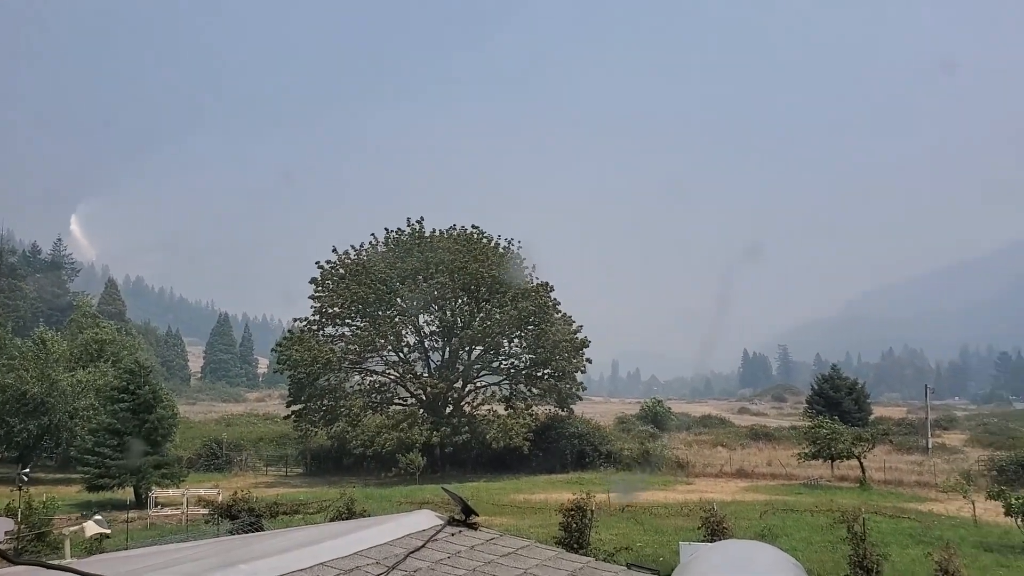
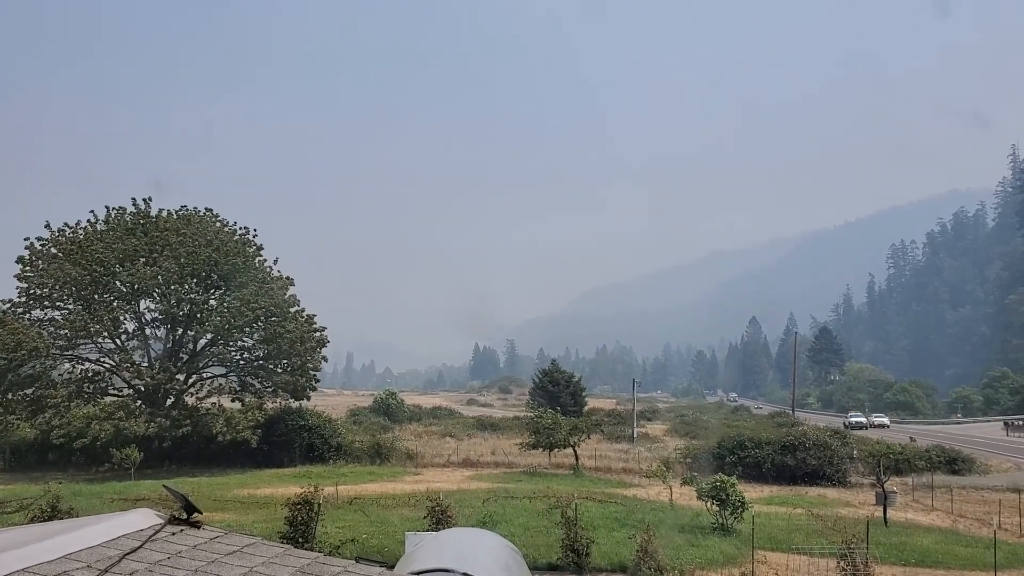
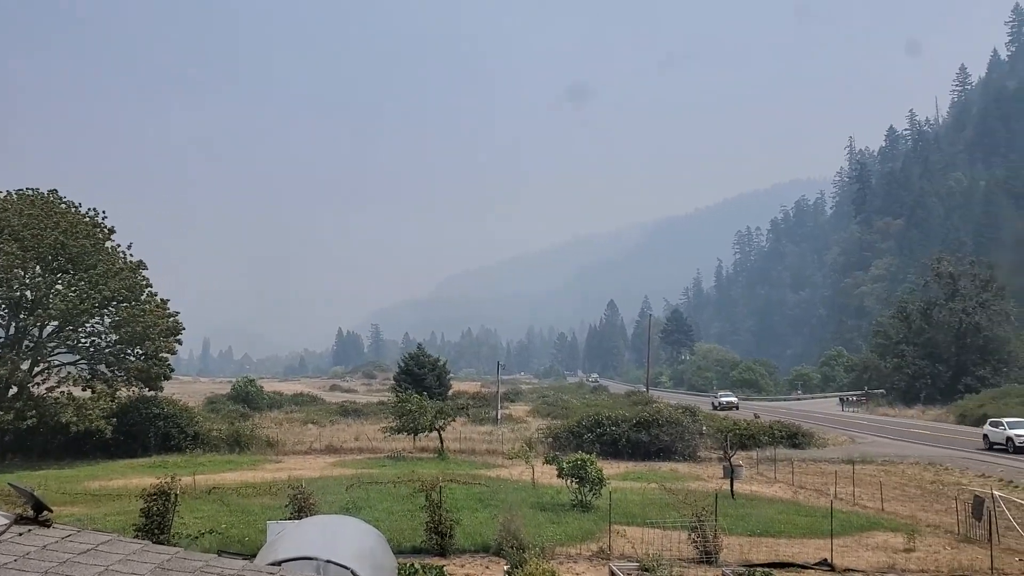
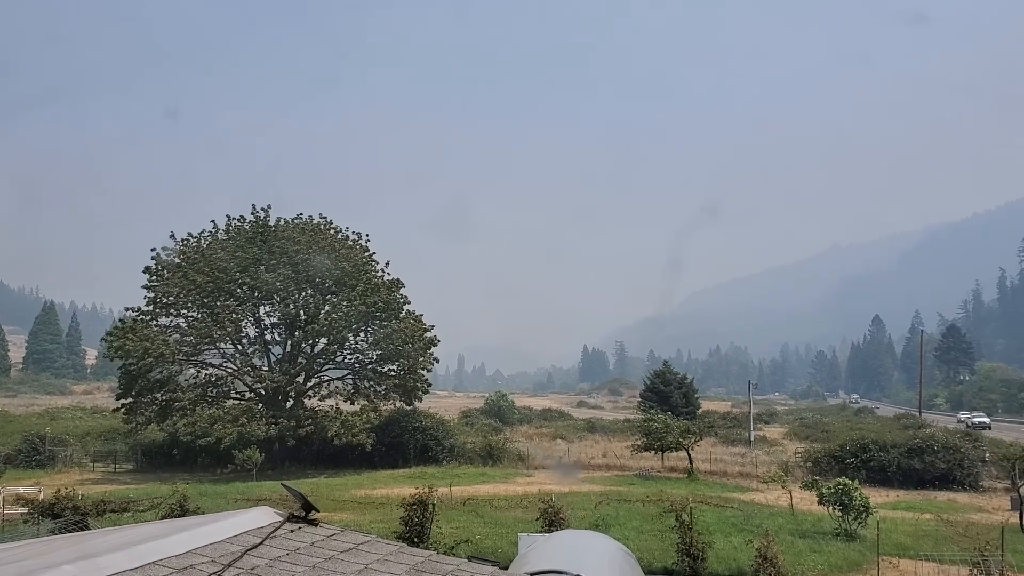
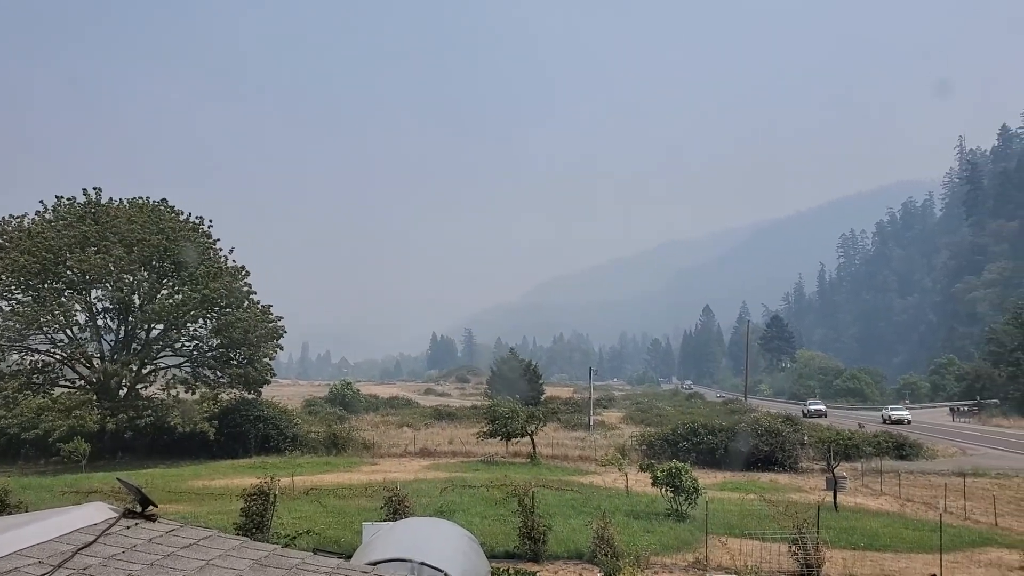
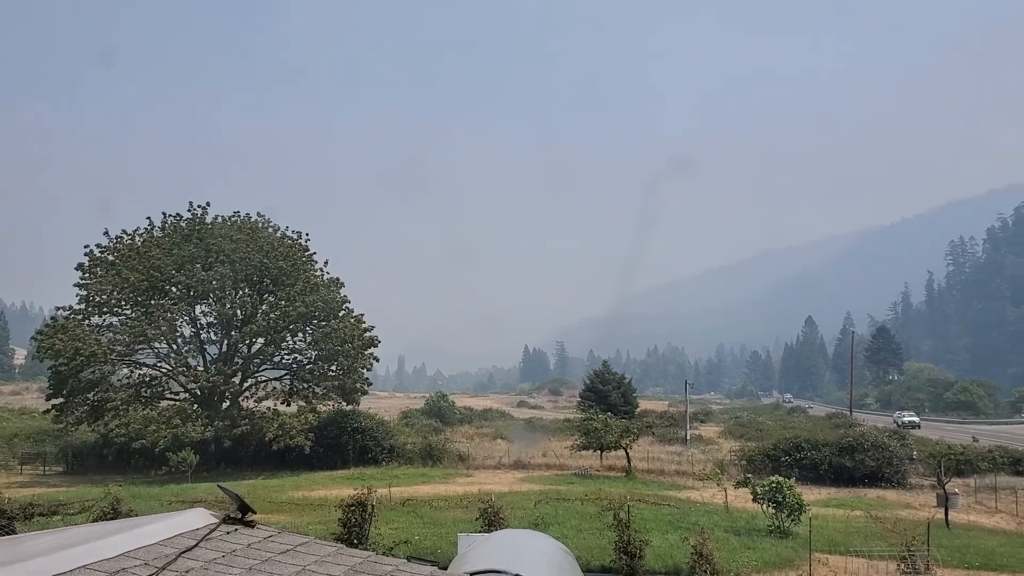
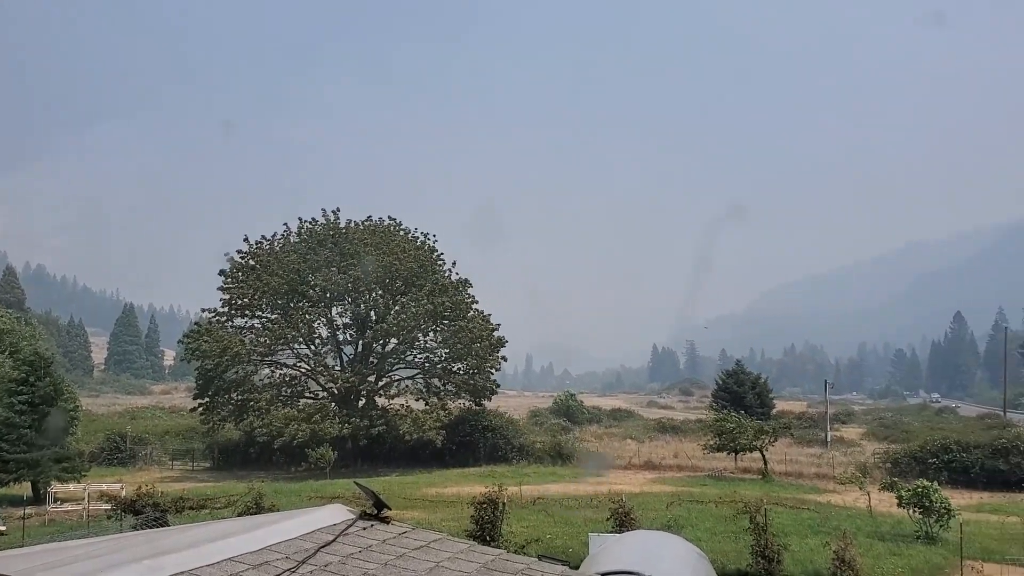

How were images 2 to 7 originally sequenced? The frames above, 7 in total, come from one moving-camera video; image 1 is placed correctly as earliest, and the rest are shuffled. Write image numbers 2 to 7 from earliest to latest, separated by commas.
7, 4, 6, 2, 5, 3
